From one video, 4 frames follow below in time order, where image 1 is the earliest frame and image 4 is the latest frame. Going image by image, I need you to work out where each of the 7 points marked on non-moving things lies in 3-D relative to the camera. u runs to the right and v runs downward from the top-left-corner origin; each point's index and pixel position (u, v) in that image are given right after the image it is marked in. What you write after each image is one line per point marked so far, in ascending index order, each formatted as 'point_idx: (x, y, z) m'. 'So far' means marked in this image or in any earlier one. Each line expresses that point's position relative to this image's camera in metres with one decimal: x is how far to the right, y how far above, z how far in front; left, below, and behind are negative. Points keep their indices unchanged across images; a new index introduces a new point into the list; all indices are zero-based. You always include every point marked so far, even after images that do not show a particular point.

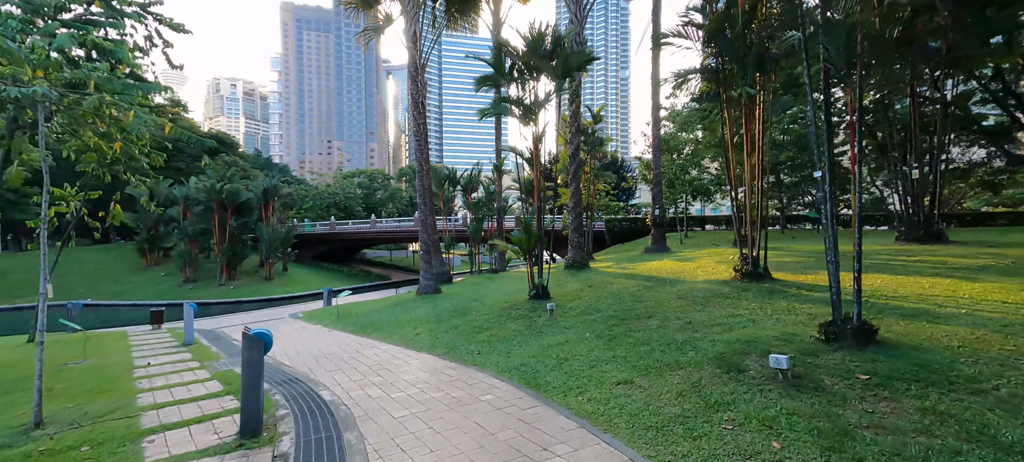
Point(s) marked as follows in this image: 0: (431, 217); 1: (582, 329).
0: (-2.7, +0.4, +14.9) m
1: (+0.9, -1.3, +5.9) m
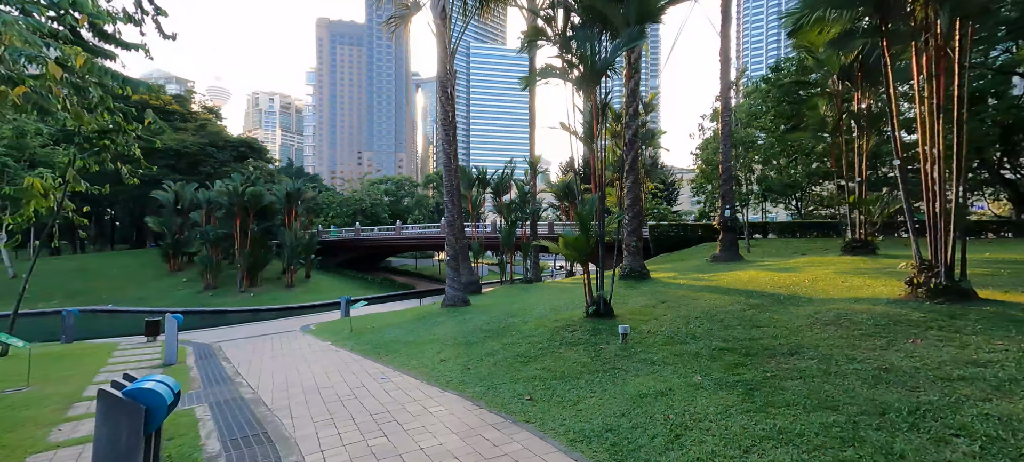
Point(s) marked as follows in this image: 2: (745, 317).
0: (-1.6, +0.3, +13.1) m
1: (+1.5, -1.2, +4.0) m
2: (+2.6, -1.0, +5.0) m
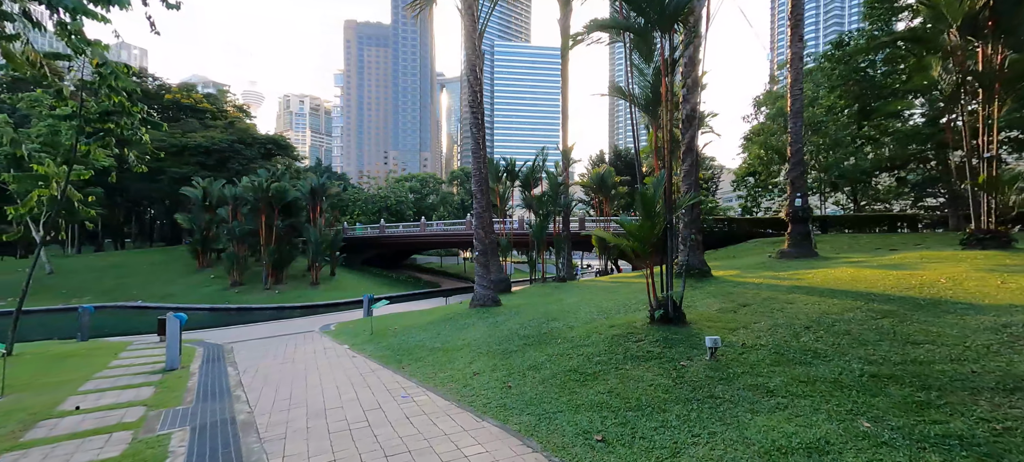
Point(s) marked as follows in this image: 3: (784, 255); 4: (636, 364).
0: (-0.6, +0.5, +12.1) m
1: (+1.9, -1.1, +2.8) m
2: (+3.1, -0.8, +3.8) m
3: (+5.8, -0.5, +9.5) m
4: (+1.2, -1.3, +4.3) m
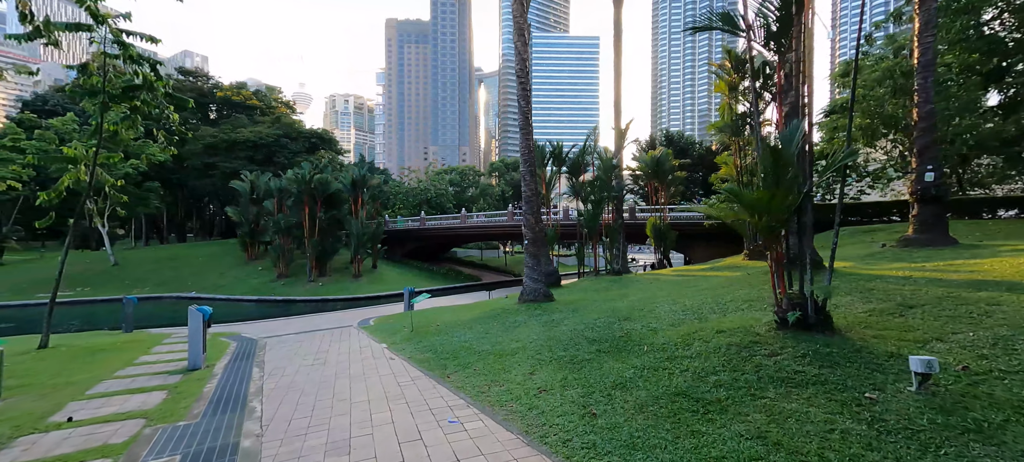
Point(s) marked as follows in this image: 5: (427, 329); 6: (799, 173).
0: (+0.7, +0.8, +10.8) m
1: (+2.4, -0.9, +1.3) m
2: (+3.6, -0.6, +2.2) m
3: (+6.8, -0.2, +7.8) m
4: (+1.8, -1.1, +2.9) m
5: (-1.5, -1.8, +8.1) m
6: (+2.5, +0.5, +4.0) m
